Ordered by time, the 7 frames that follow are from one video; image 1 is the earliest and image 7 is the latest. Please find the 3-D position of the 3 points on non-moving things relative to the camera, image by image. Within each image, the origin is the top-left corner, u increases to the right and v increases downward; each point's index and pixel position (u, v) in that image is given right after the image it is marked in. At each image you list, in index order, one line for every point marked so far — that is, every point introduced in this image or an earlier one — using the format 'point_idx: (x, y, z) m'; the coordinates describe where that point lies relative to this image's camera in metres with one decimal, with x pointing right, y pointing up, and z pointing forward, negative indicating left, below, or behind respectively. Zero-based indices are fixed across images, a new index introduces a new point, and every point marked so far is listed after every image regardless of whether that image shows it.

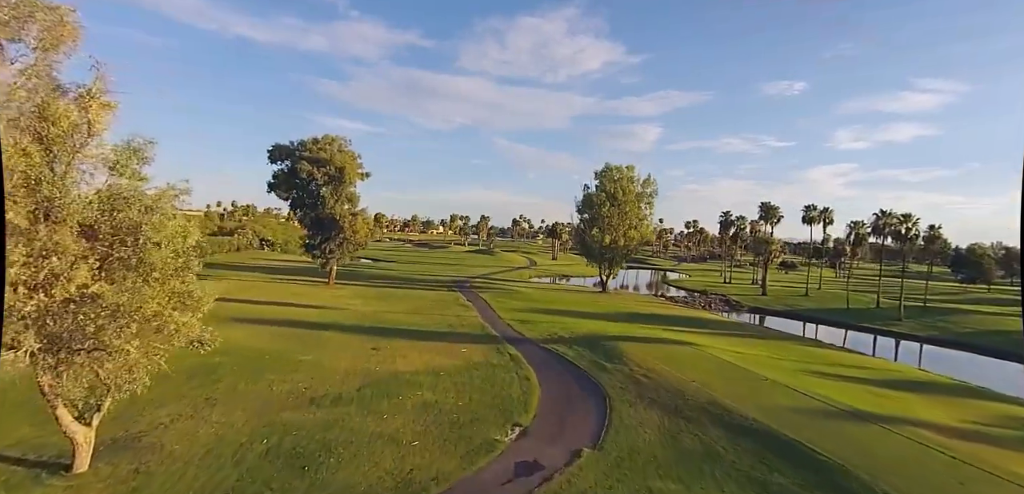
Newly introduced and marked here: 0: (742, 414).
0: (+7.6, -5.6, +15.6) m
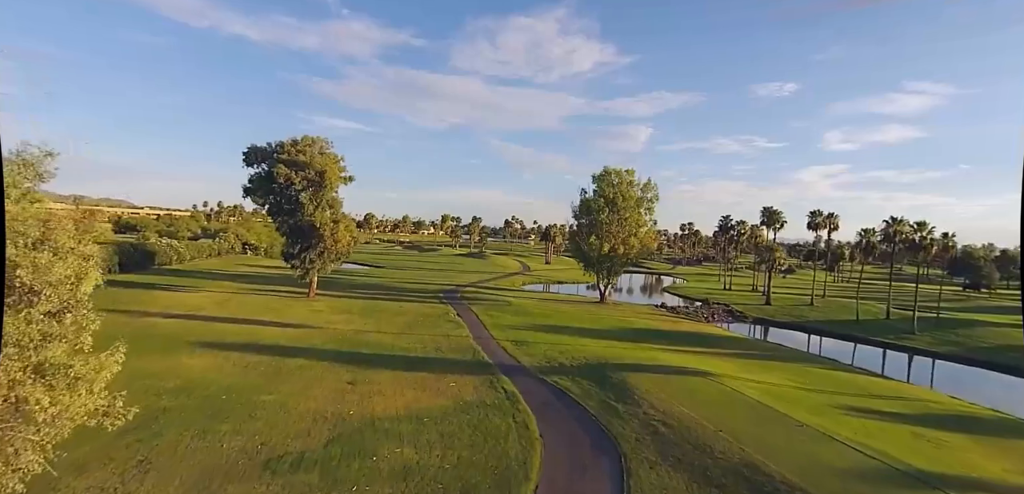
0: (+7.6, -6.5, +13.0) m
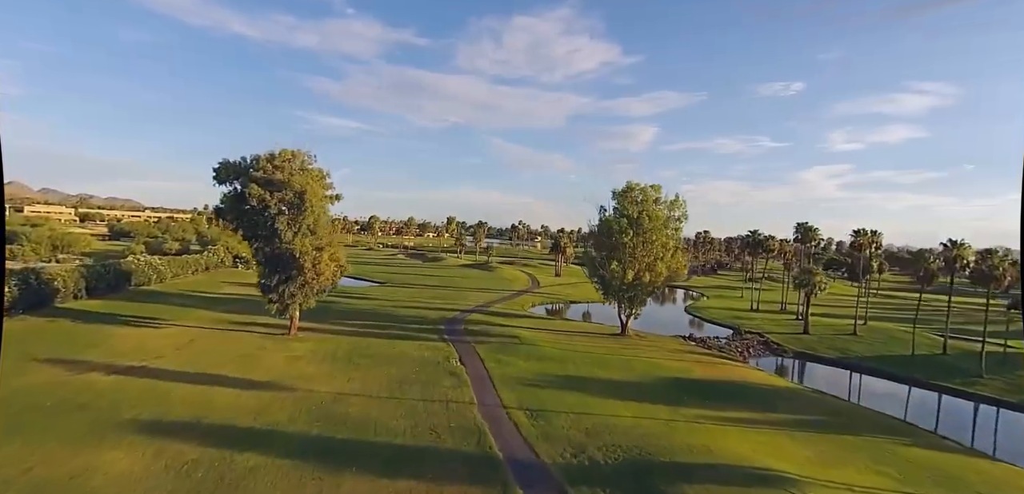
0: (+8.1, -8.9, +7.3) m
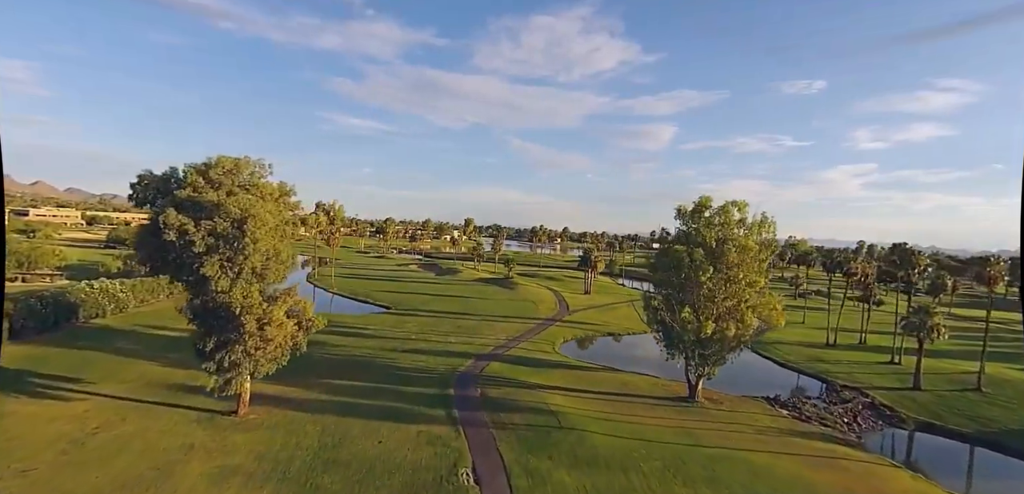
0: (+9.1, -11.5, -3.8) m
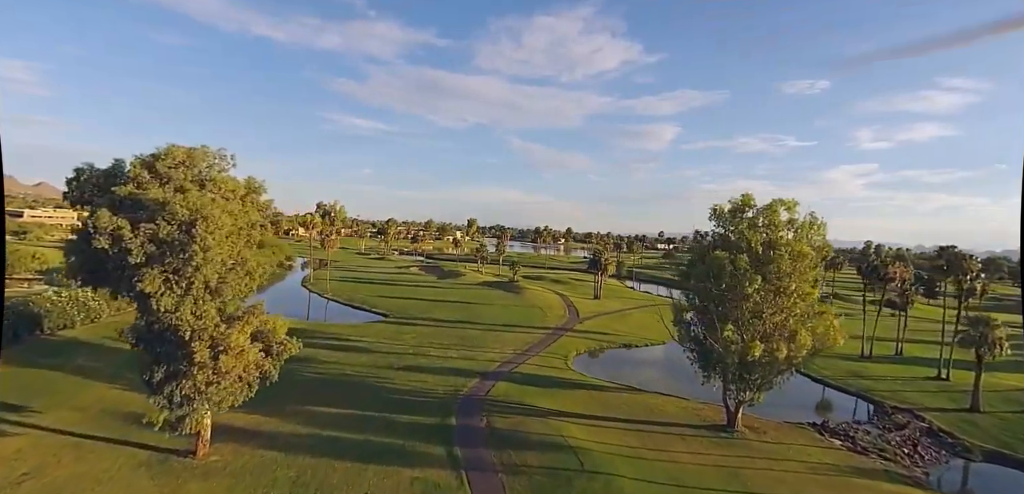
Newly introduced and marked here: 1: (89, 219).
0: (+9.5, -11.8, -8.3) m
1: (-16.6, +1.1, +18.4) m
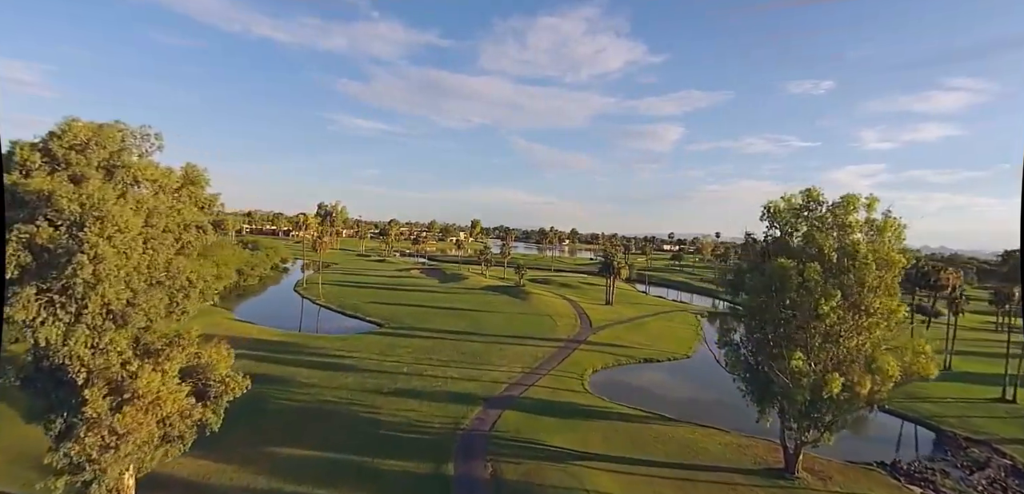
0: (+9.8, -12.0, -13.5) m
1: (-16.1, +0.8, +13.4) m
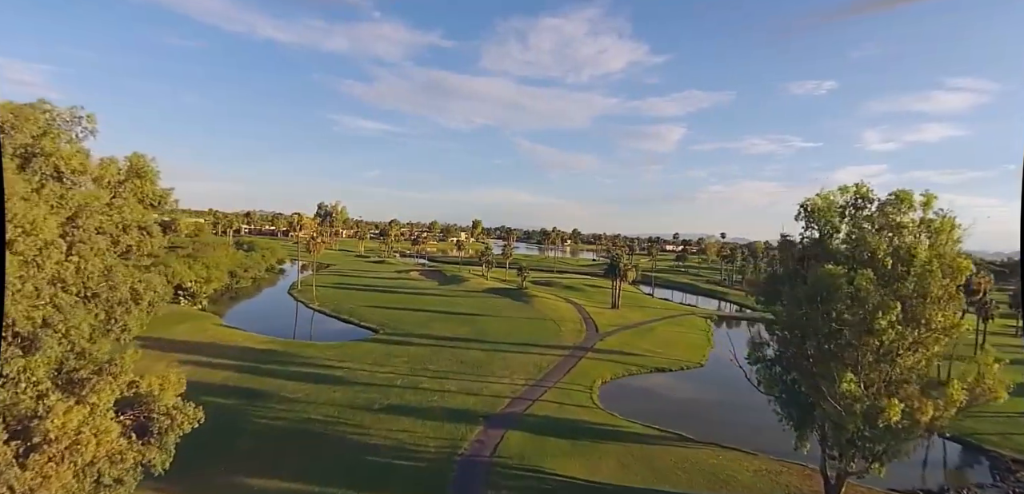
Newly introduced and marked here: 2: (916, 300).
0: (+9.9, -12.2, -16.2) m
1: (-16.0, +0.6, +10.8) m
2: (+15.3, -2.0, +18.0) m
